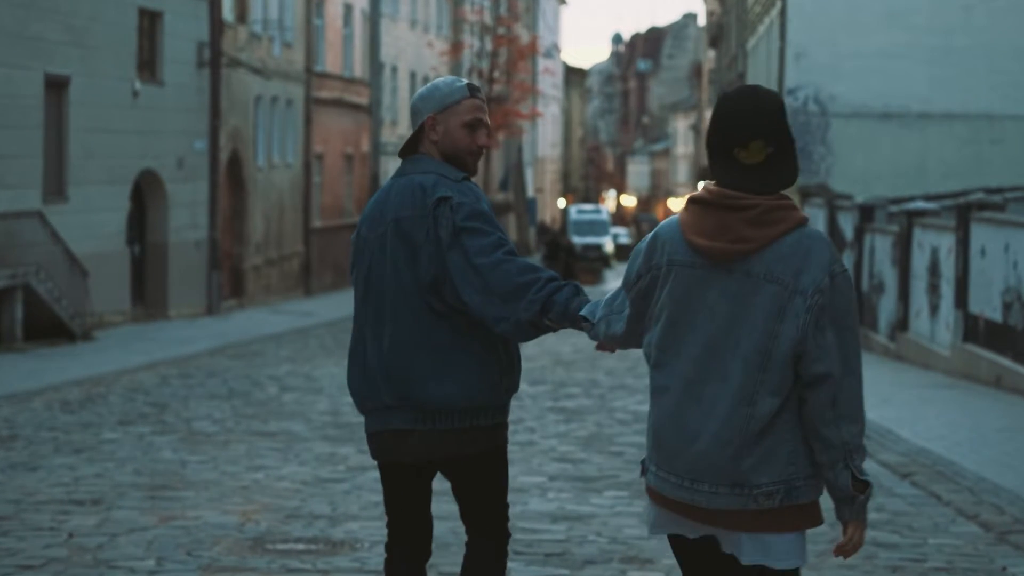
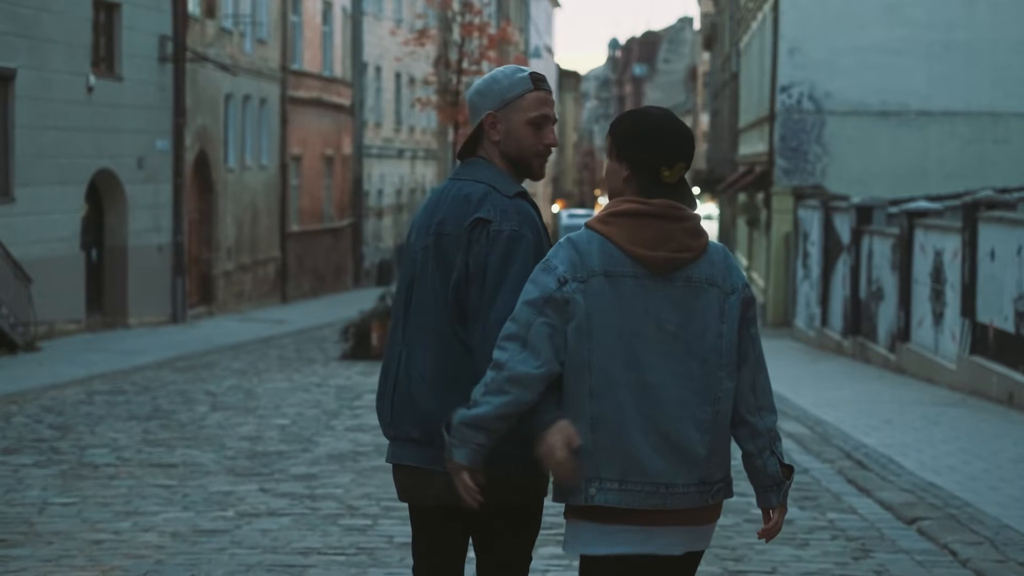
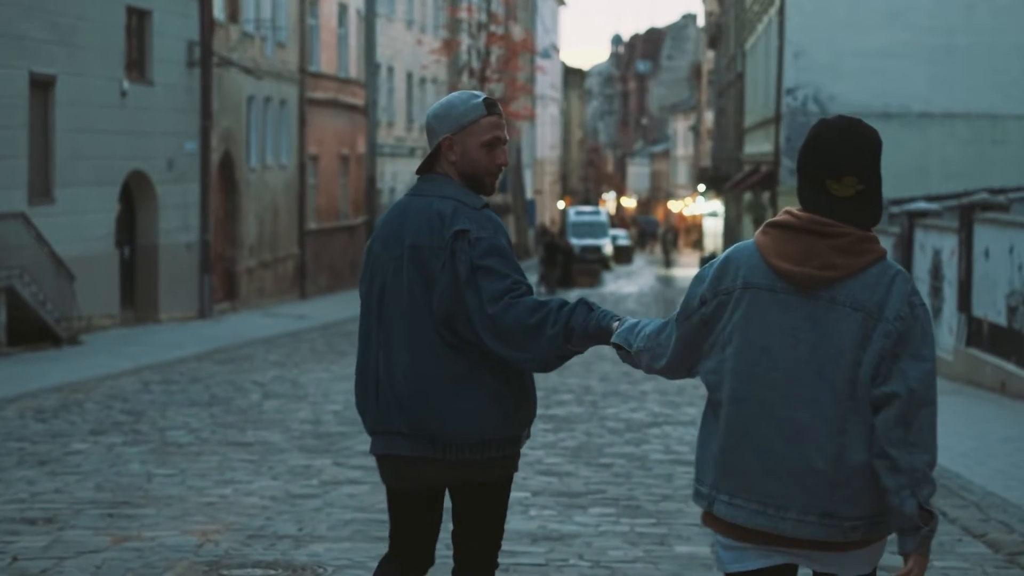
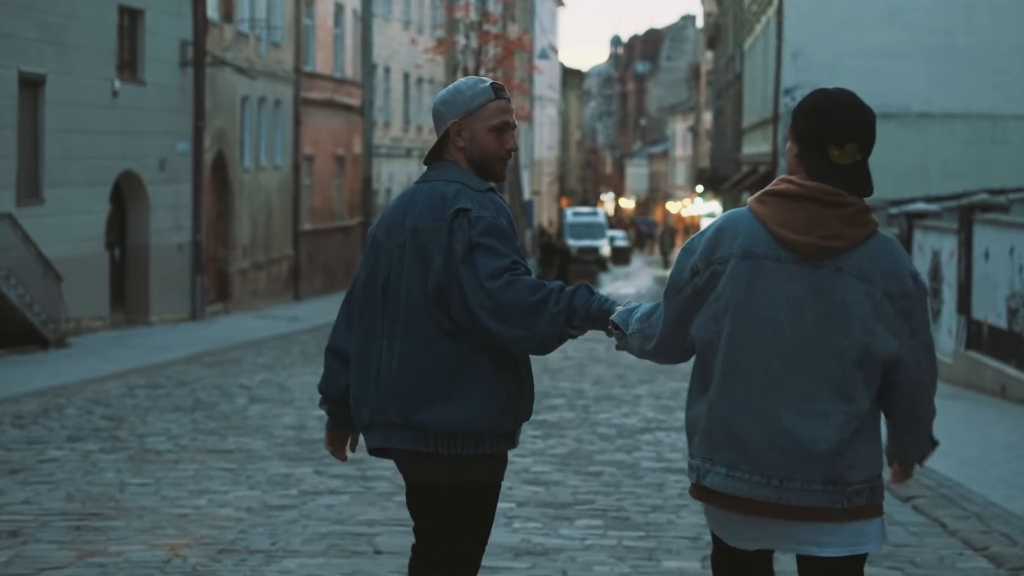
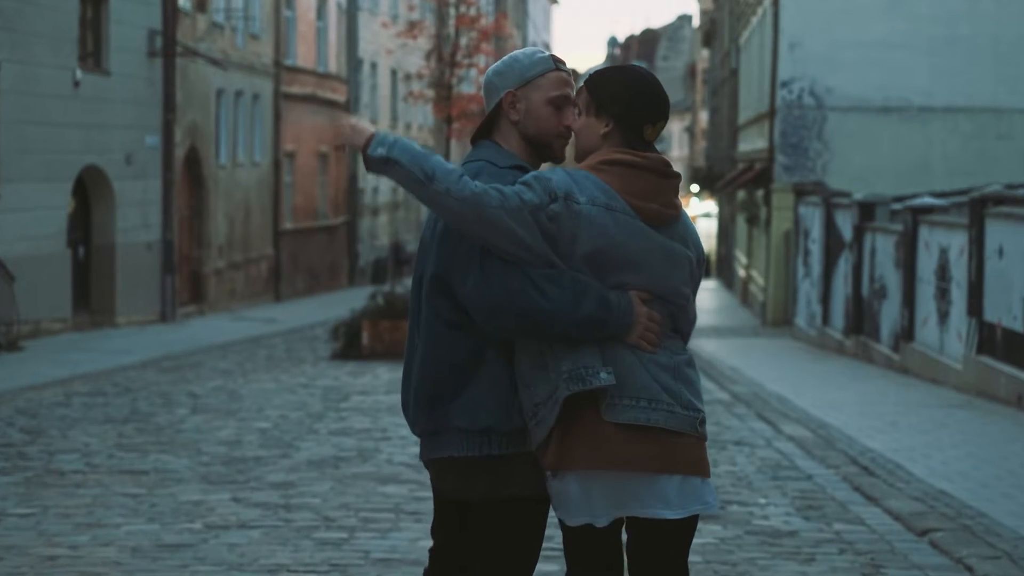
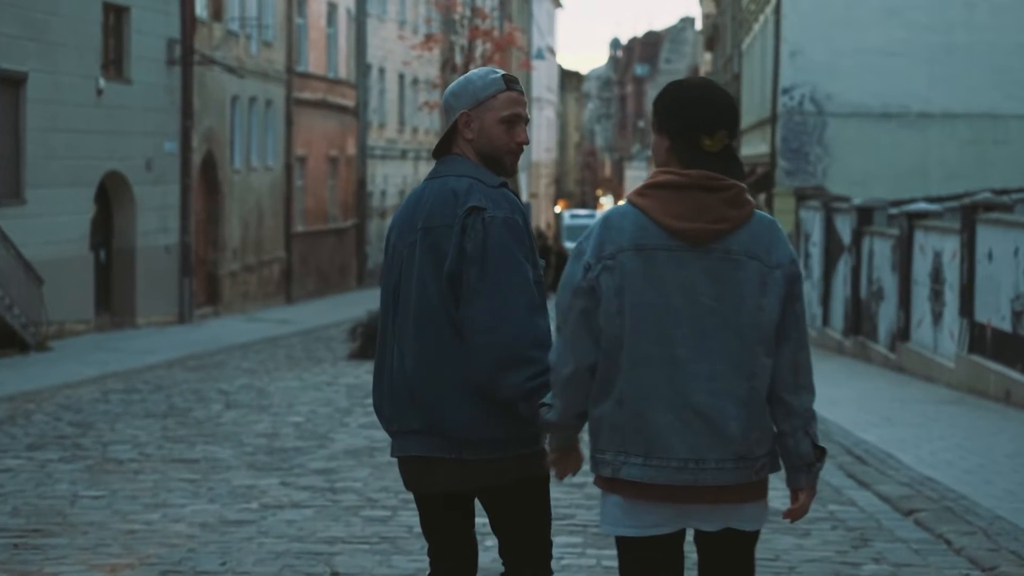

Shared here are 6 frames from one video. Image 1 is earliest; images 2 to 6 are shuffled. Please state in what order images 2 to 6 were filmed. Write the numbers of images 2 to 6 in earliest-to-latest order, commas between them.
3, 4, 6, 2, 5
